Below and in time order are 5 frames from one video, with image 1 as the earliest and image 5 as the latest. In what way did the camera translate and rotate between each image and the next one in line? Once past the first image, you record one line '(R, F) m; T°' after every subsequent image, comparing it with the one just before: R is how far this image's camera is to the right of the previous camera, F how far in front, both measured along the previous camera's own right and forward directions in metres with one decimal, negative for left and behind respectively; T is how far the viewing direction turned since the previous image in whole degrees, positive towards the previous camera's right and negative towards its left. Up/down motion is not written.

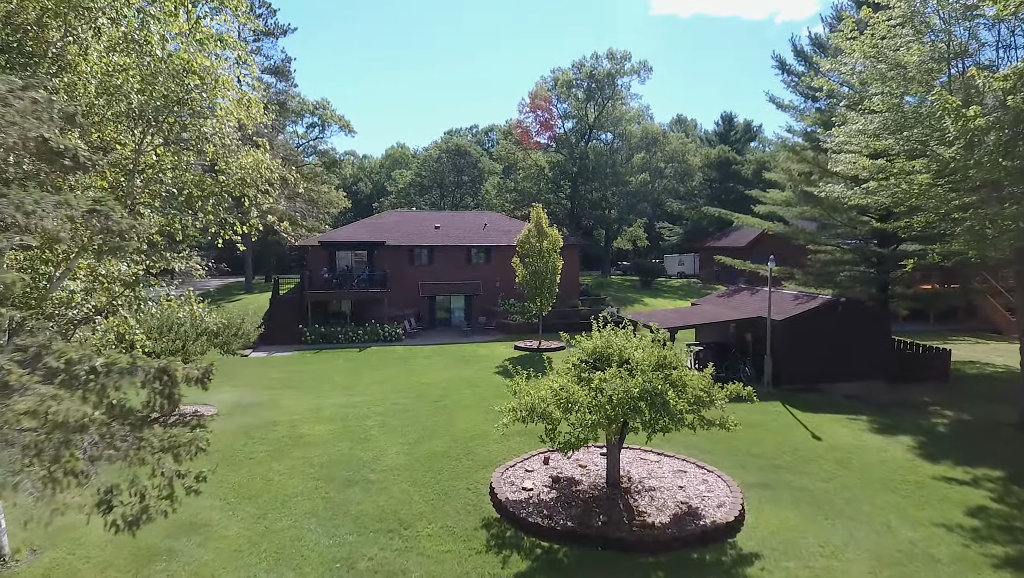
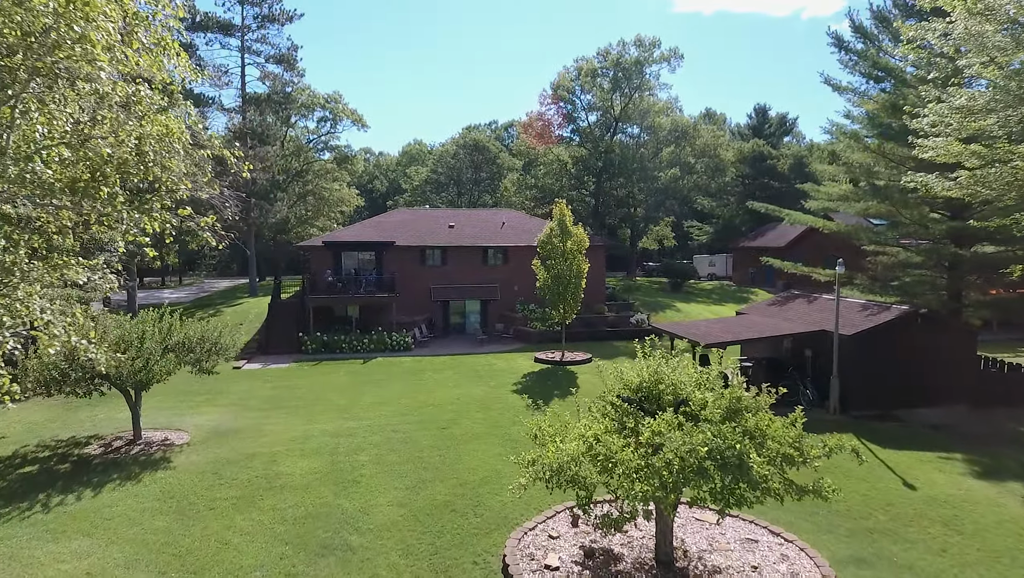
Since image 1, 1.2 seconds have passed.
(0.0, +2.7) m; -2°
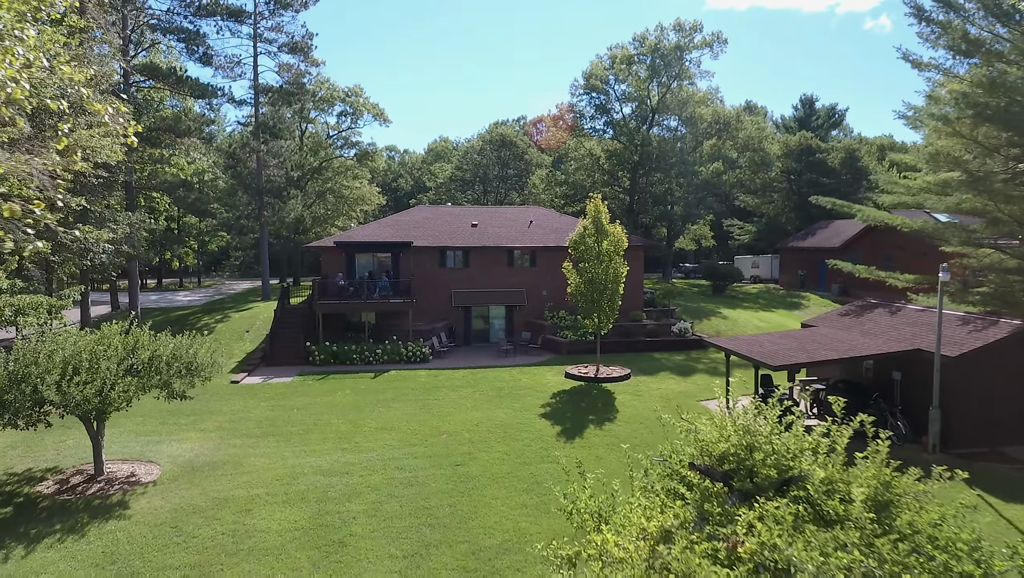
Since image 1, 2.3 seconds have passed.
(0.0, +2.6) m; -3°
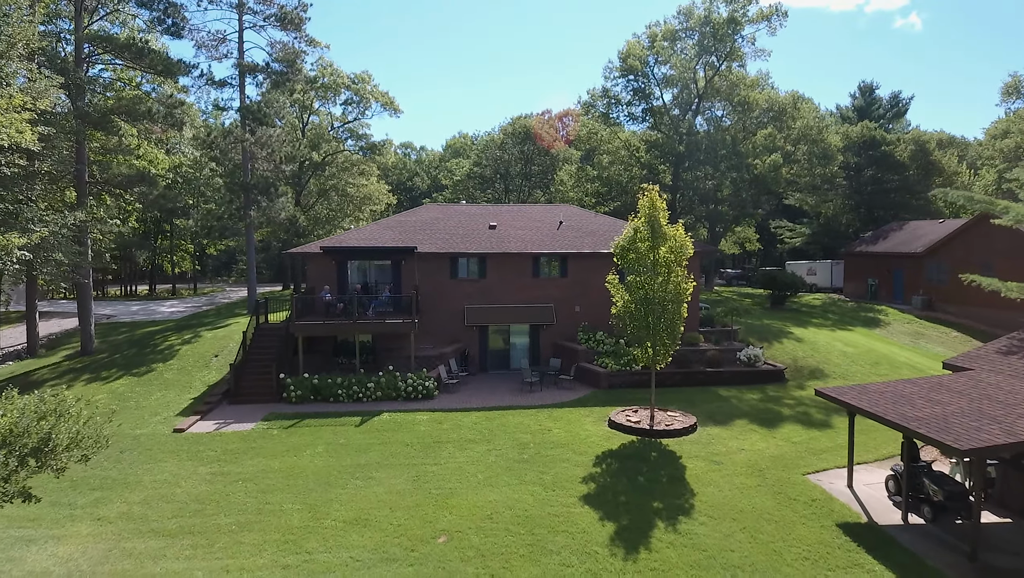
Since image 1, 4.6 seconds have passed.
(-0.2, +4.9) m; -2°
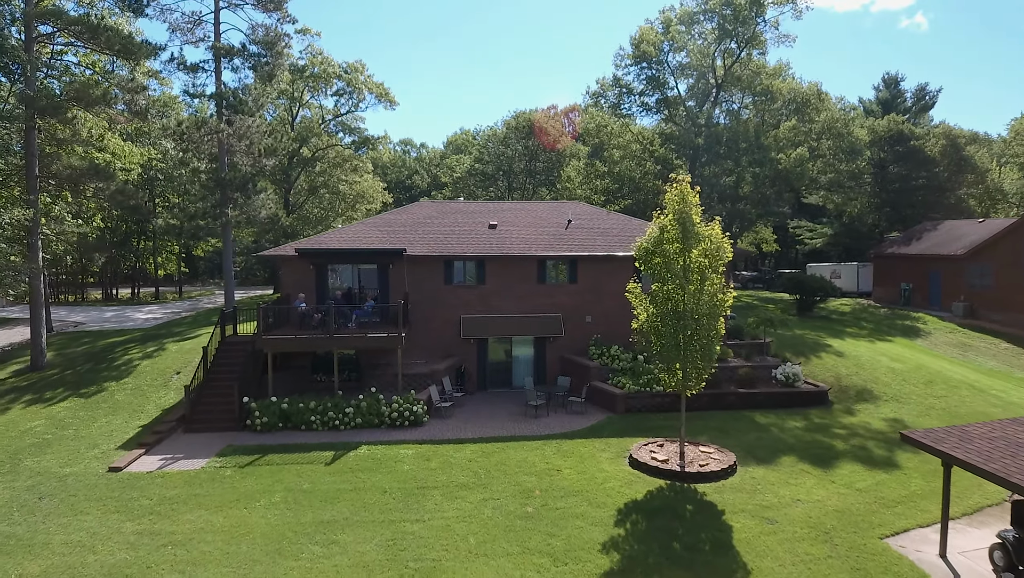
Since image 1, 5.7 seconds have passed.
(+0.1, +2.6) m; 0°
